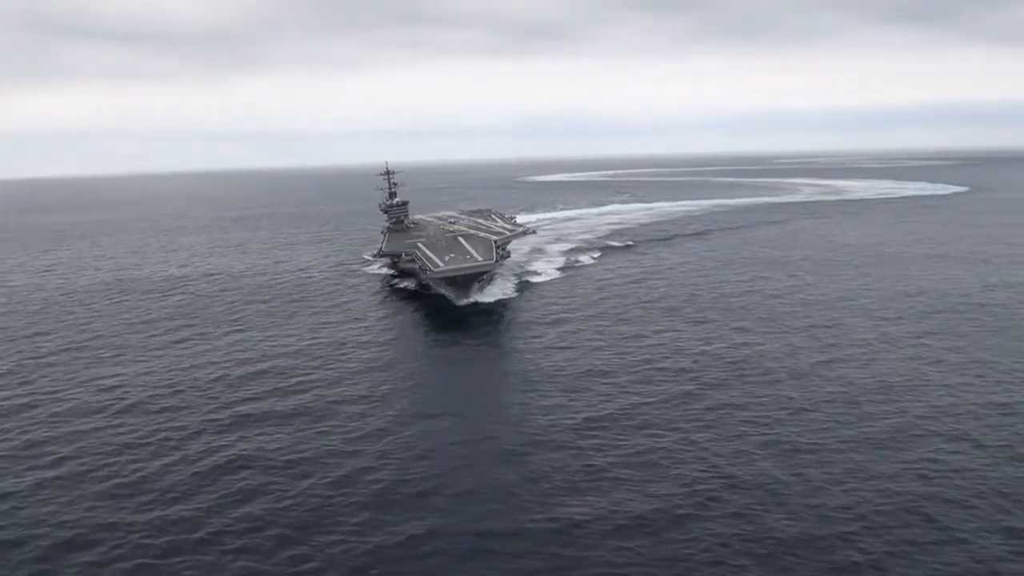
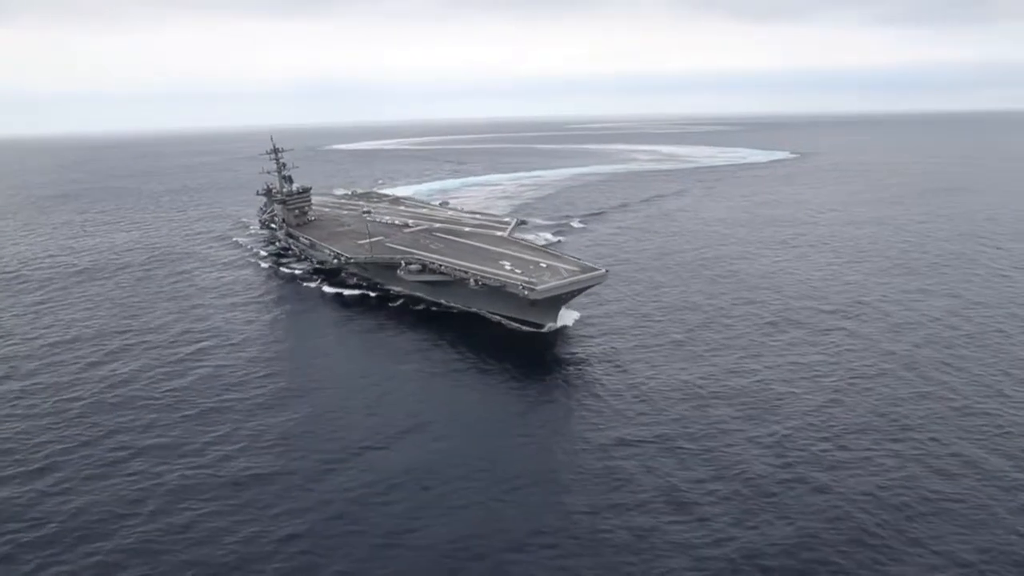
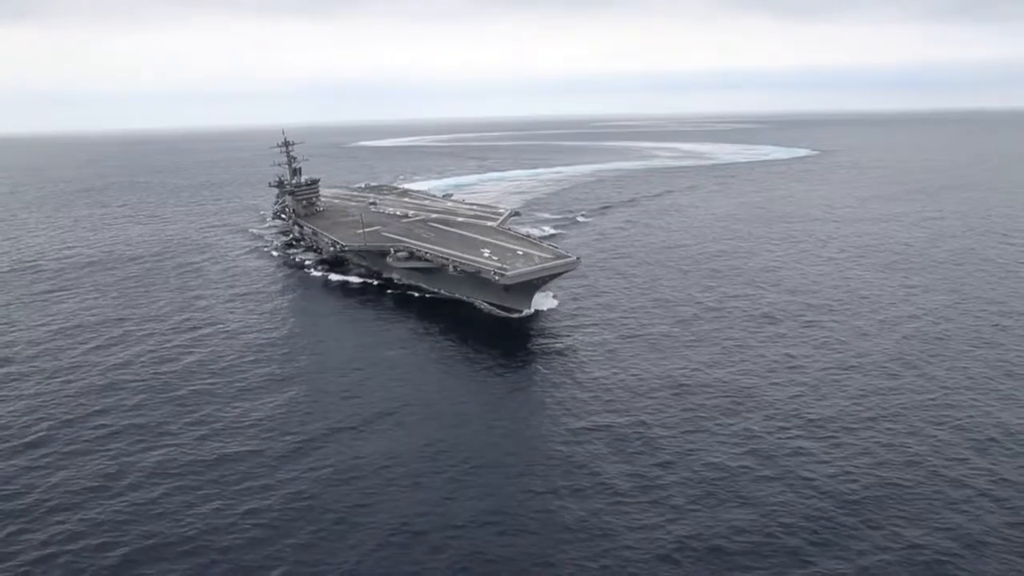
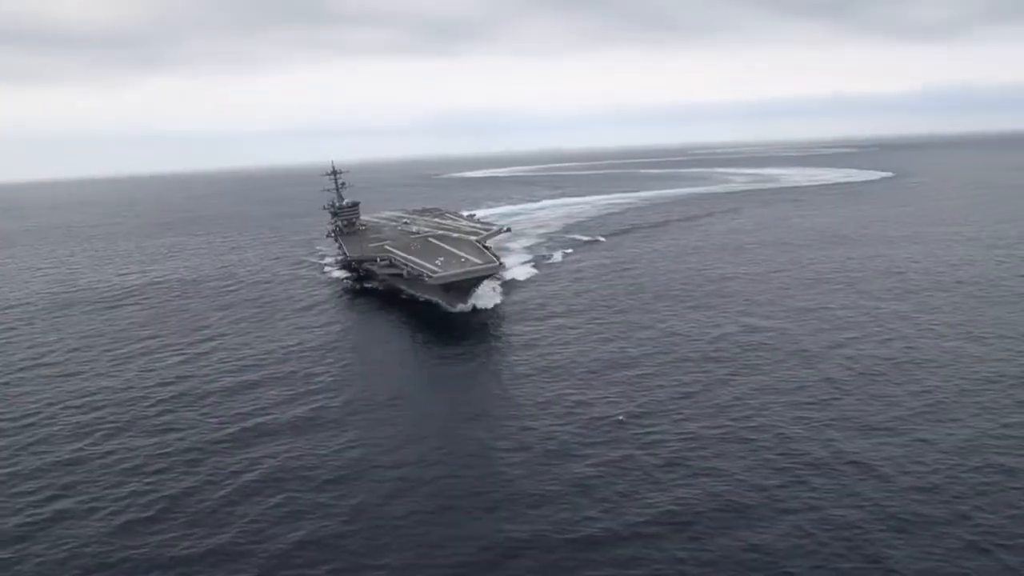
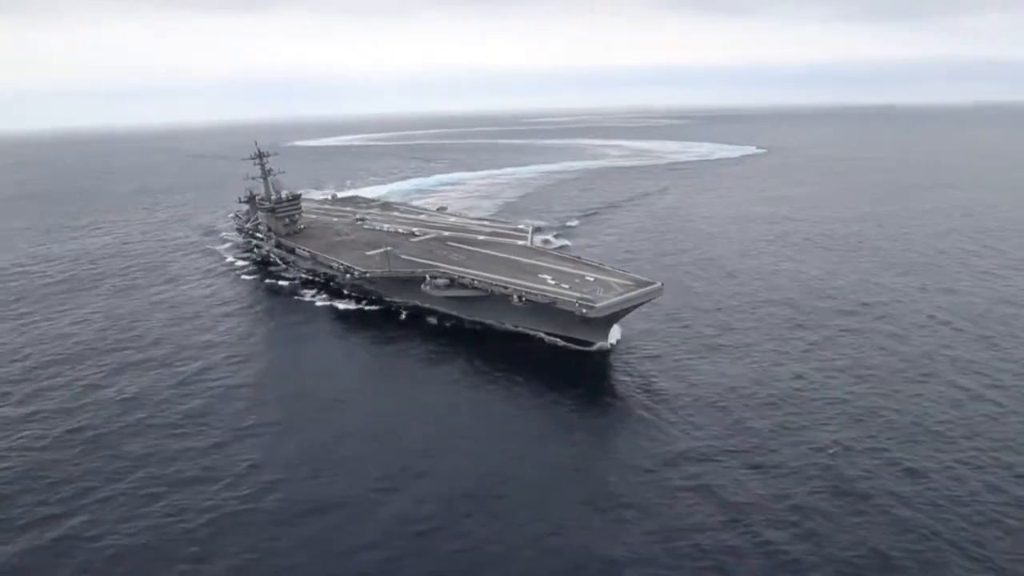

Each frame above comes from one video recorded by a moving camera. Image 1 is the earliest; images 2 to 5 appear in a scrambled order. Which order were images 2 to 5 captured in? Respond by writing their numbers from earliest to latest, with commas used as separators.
4, 3, 2, 5
